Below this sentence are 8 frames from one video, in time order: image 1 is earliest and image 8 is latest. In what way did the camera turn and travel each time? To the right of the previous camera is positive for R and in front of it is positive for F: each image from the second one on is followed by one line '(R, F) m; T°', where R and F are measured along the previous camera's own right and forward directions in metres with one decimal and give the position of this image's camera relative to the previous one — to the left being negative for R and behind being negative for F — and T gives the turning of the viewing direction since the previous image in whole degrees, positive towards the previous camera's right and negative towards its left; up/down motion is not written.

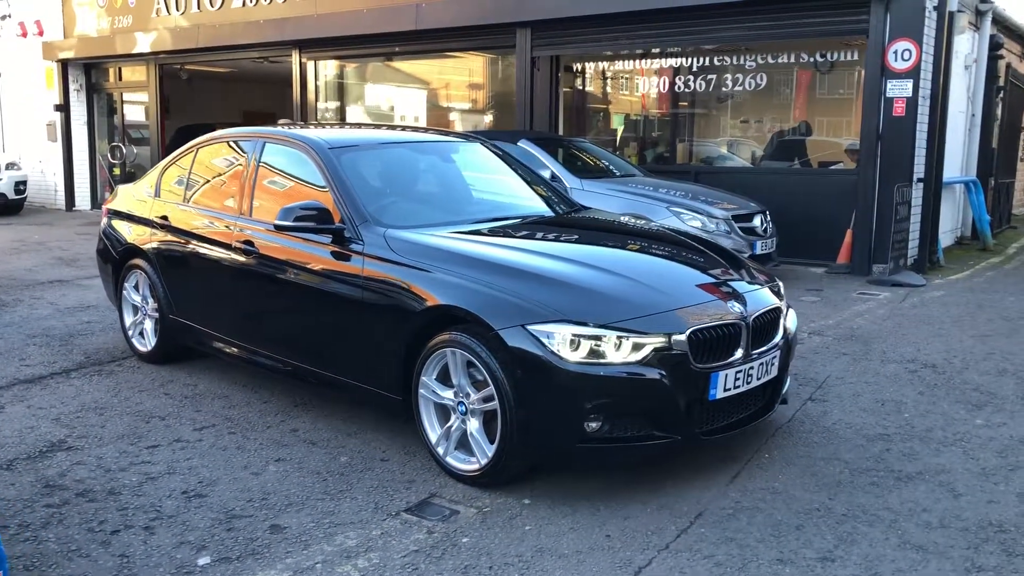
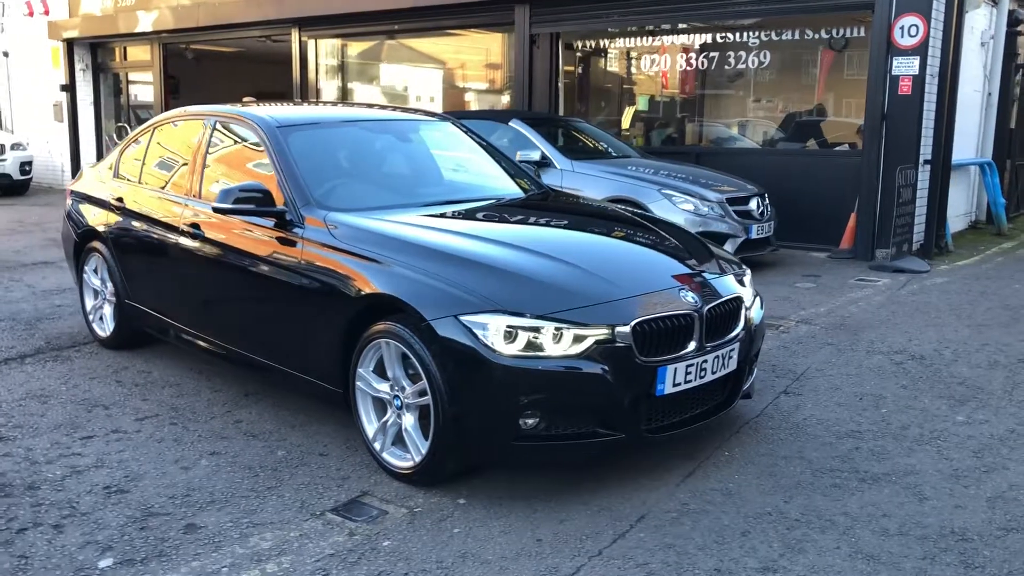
(+0.3, +0.2) m; -2°
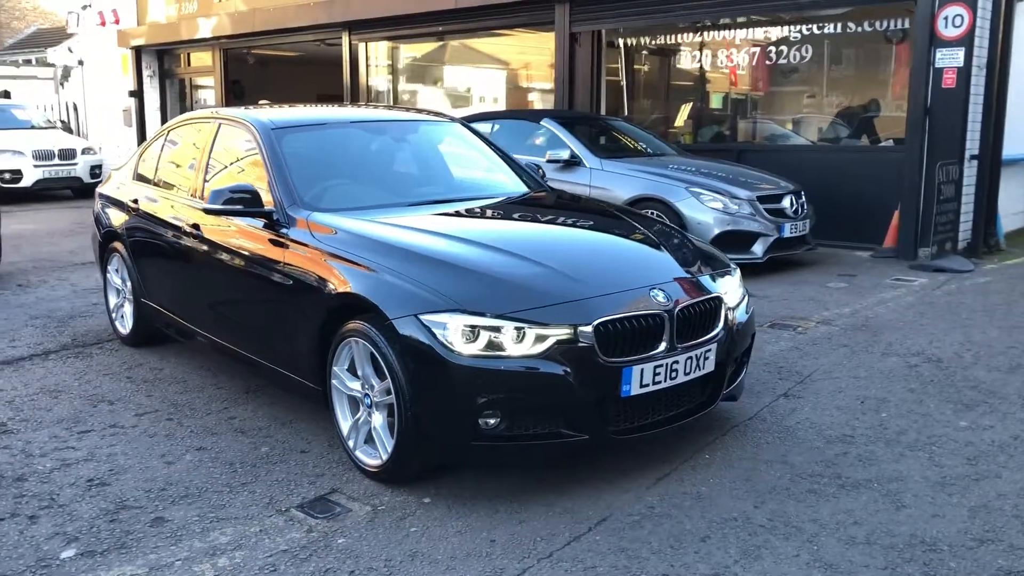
(+0.4, 0.0) m; -5°
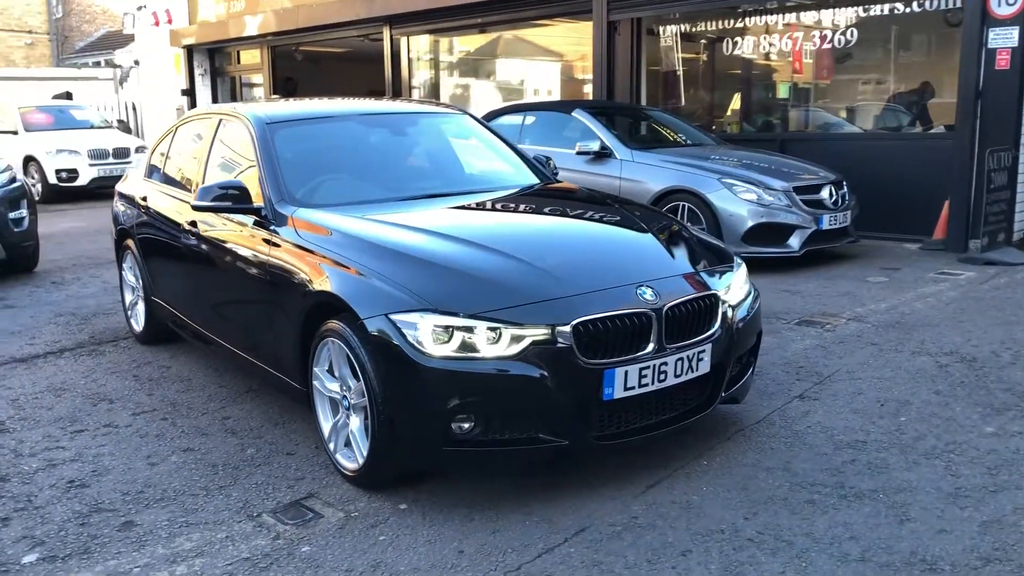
(+0.3, +0.2) m; -4°
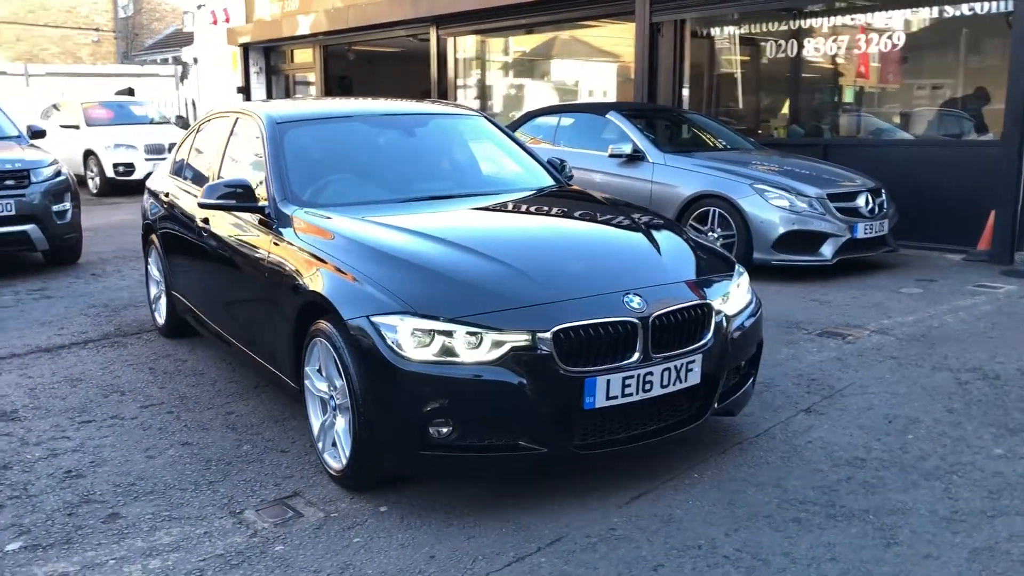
(+0.3, 0.0) m; -4°
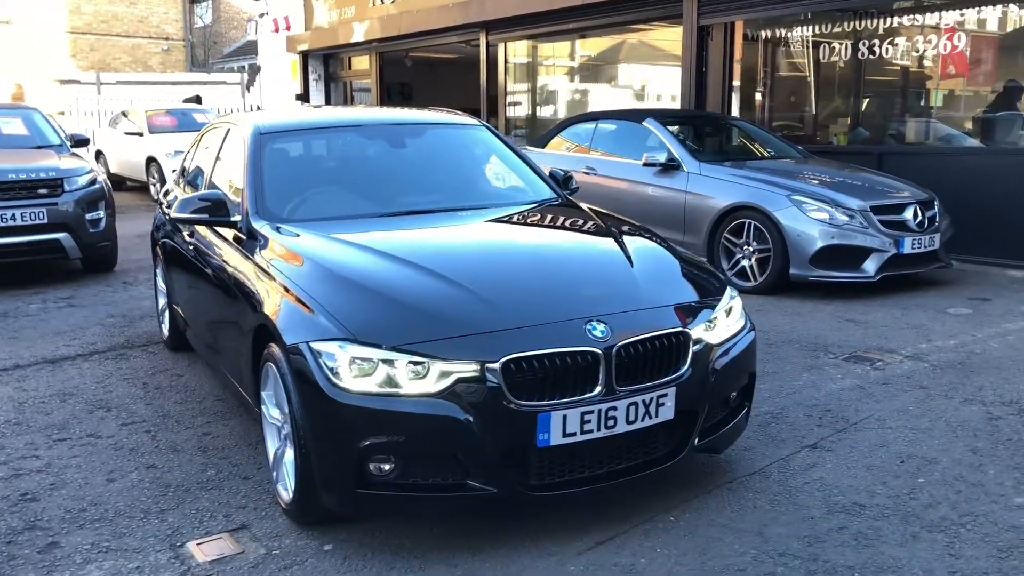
(+0.4, +0.3) m; -5°
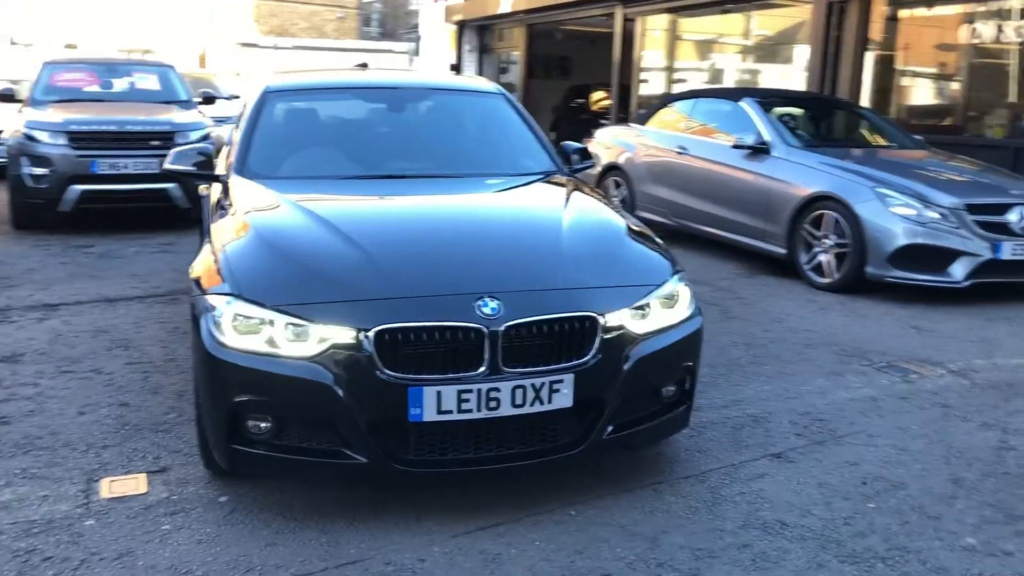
(+0.9, +0.2) m; -11°
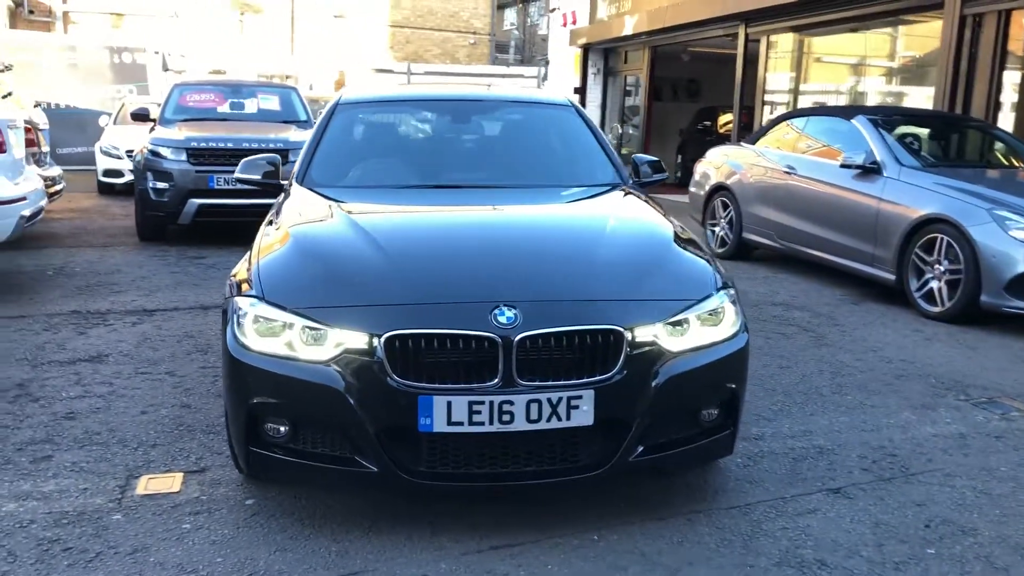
(+0.4, +0.1) m; -8°
